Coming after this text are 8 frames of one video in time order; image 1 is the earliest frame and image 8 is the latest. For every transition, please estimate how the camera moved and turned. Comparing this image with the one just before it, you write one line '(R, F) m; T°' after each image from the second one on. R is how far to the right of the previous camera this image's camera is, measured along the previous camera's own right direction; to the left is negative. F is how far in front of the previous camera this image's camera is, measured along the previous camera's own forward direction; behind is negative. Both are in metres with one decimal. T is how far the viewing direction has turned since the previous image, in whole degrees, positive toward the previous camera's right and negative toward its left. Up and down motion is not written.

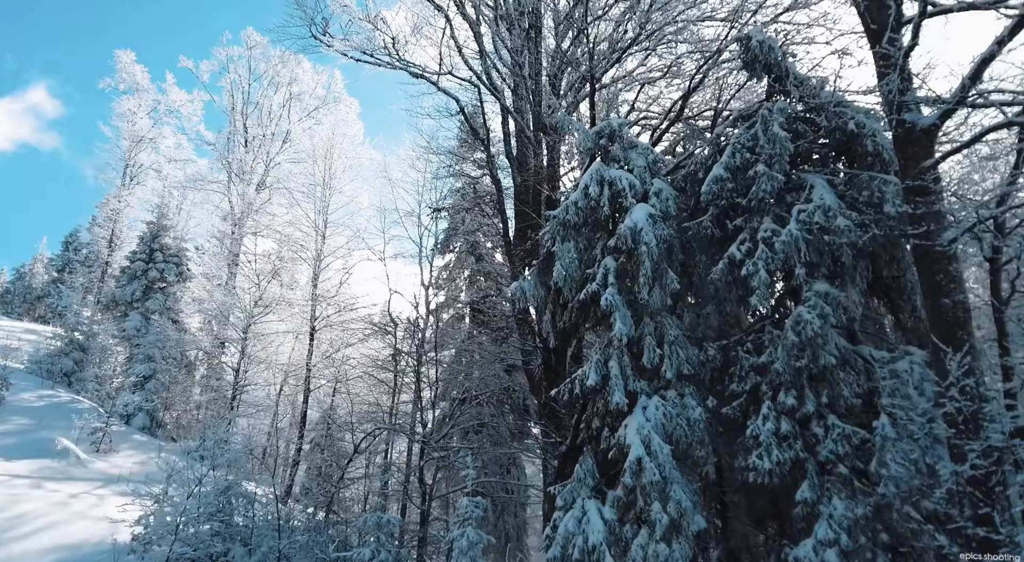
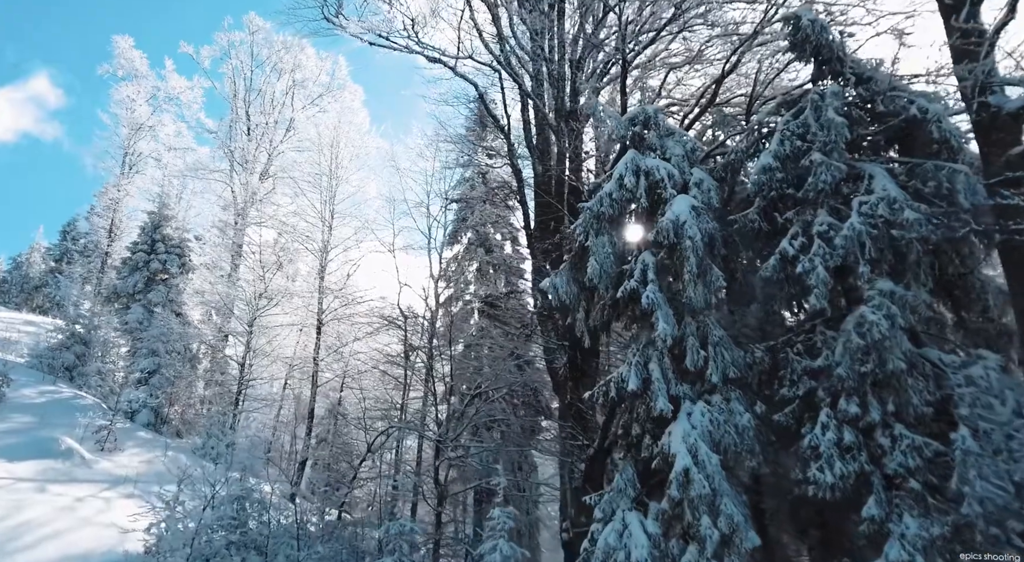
(-0.4, +0.5) m; 0°
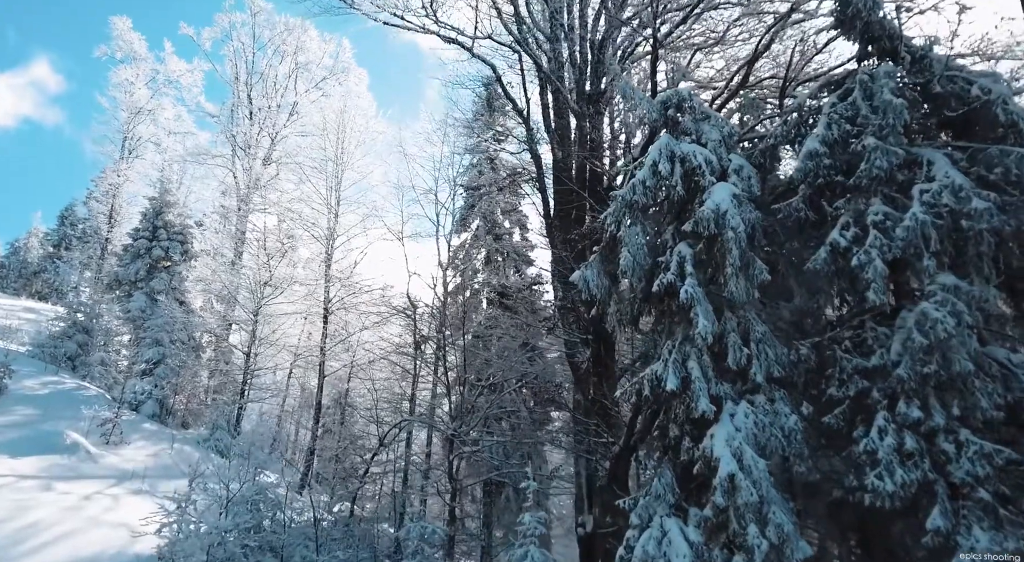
(-0.3, +0.4) m; 0°
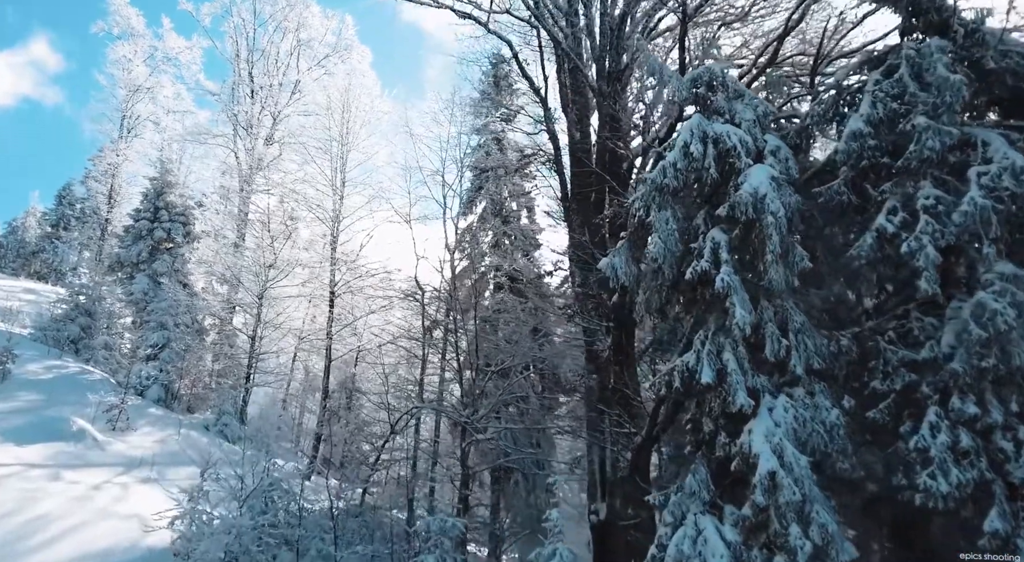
(-0.3, +0.3) m; 0°
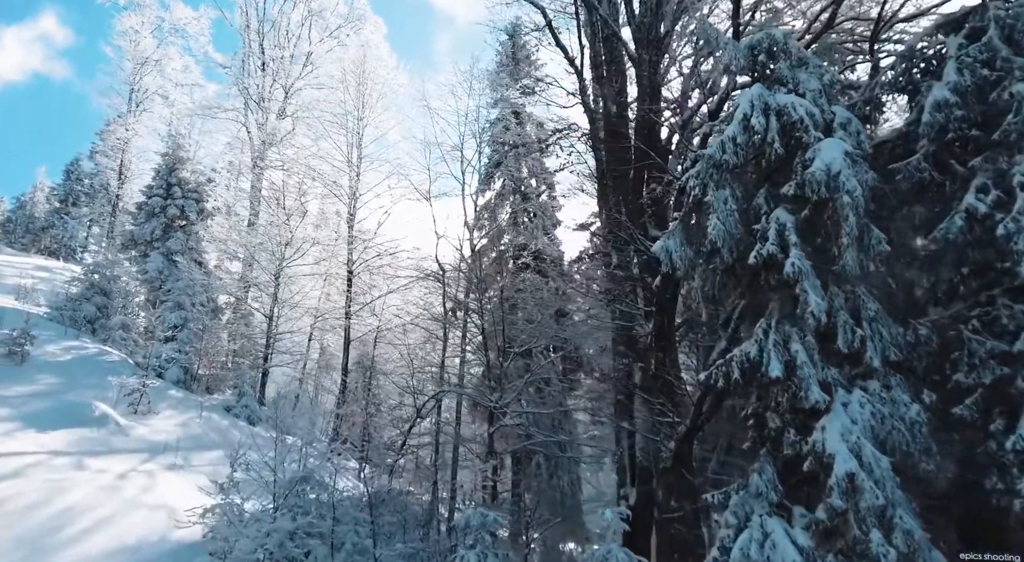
(-0.4, +0.4) m; -1°
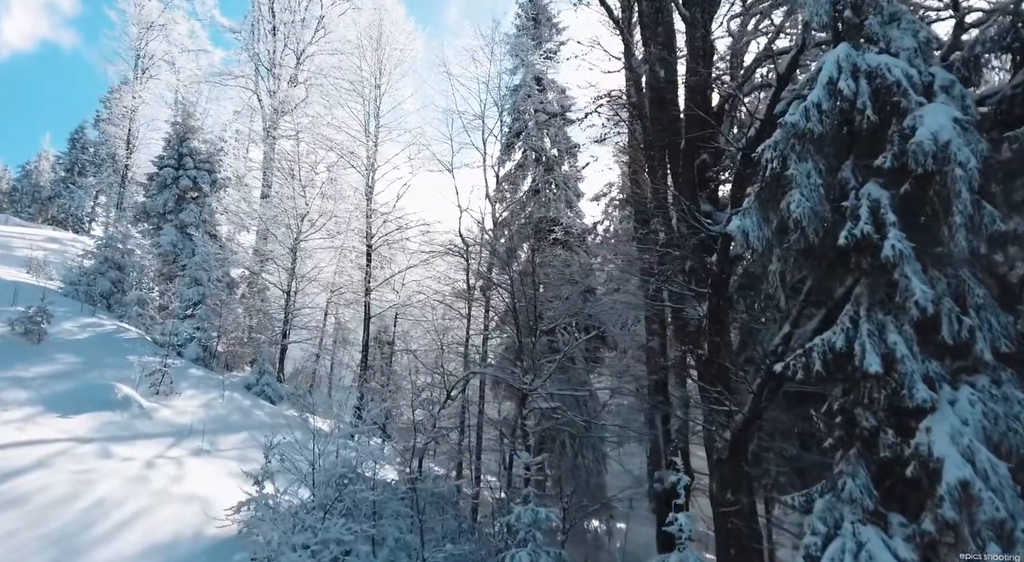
(-0.5, +0.5) m; -1°
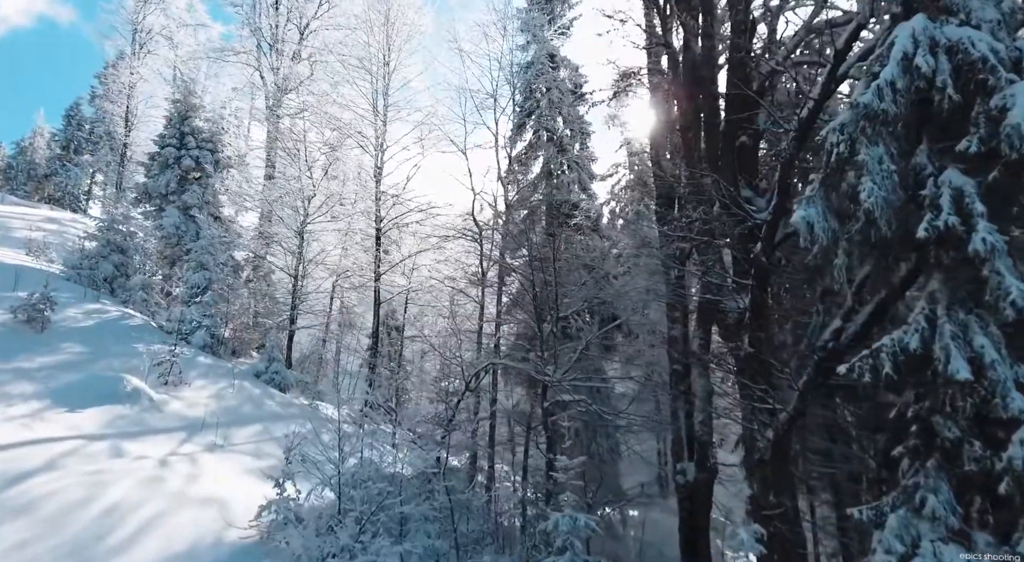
(-0.4, +0.5) m; 0°
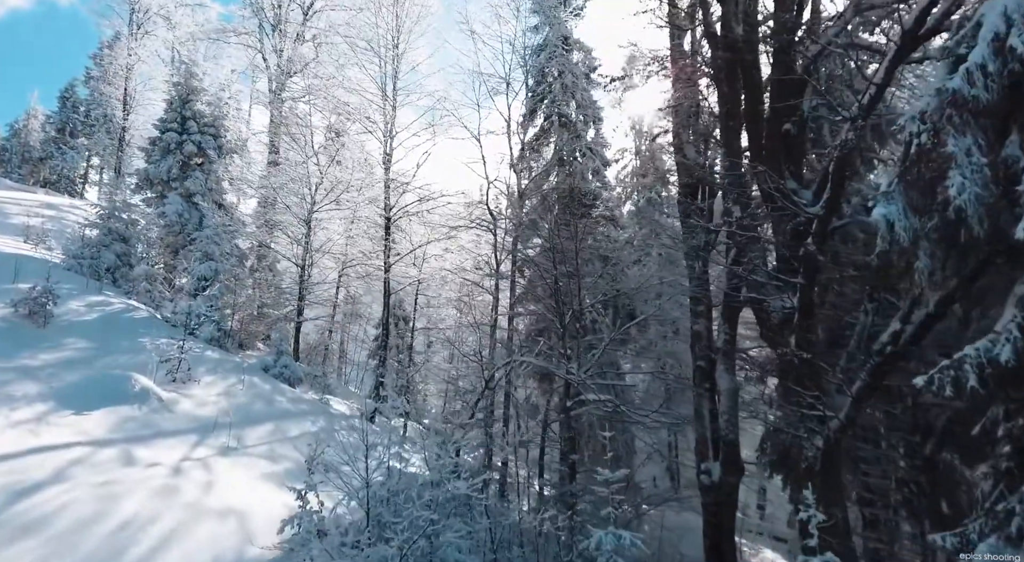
(-0.4, +0.5) m; 0°
